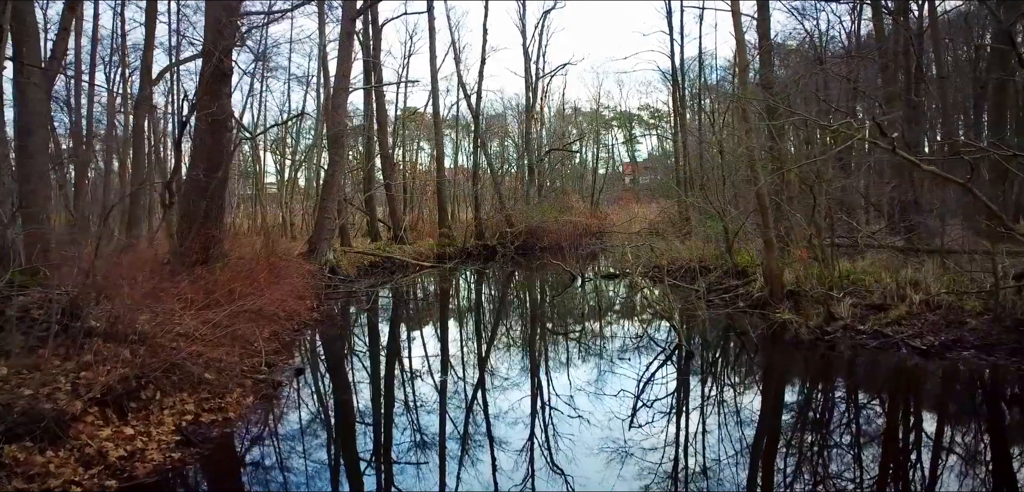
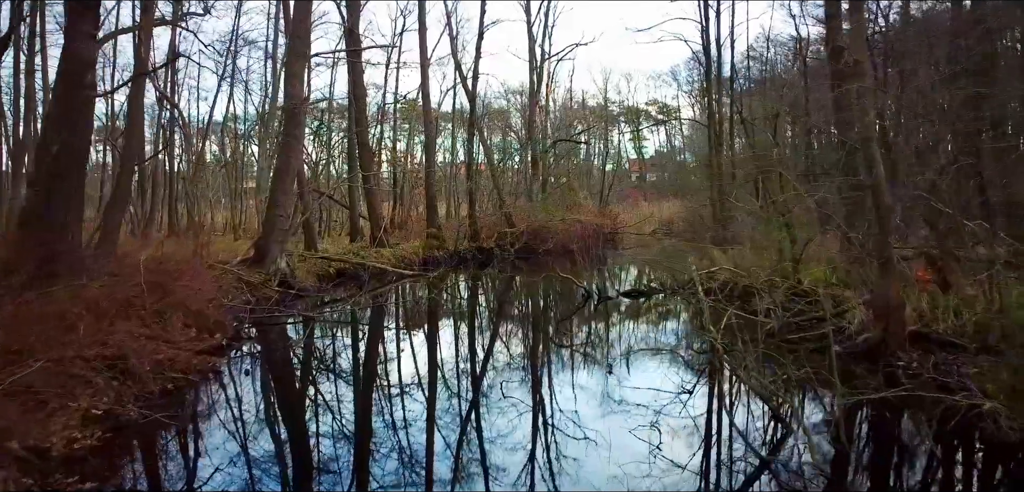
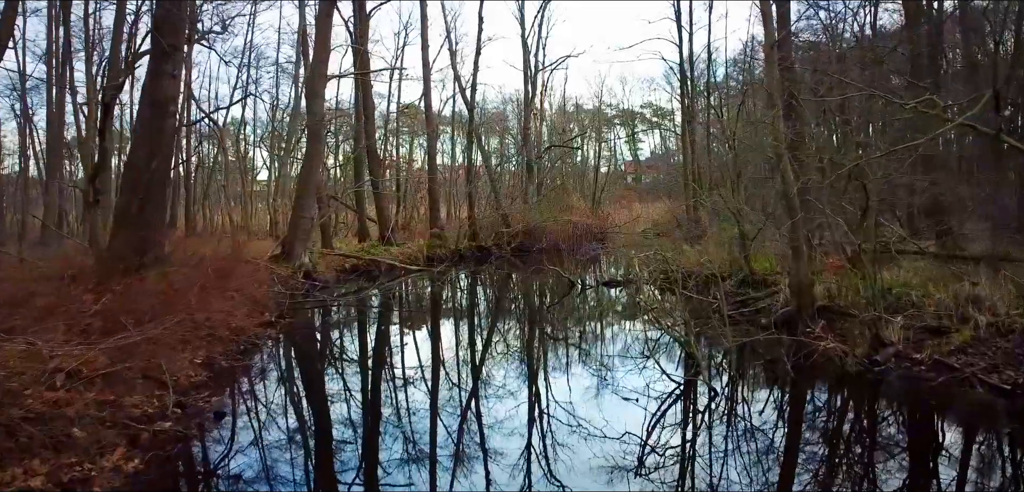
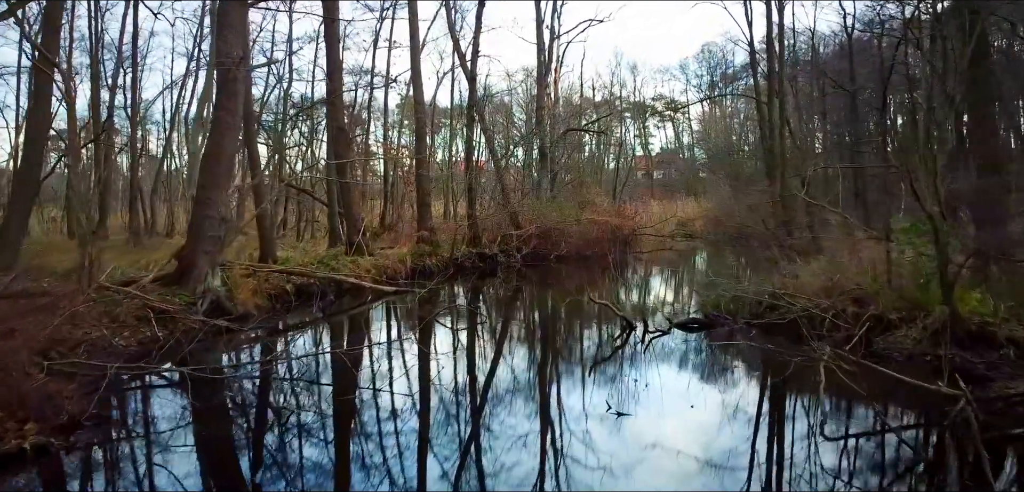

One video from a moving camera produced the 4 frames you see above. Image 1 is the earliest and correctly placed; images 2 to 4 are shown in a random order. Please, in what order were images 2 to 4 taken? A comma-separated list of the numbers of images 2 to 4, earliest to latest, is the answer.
3, 2, 4
